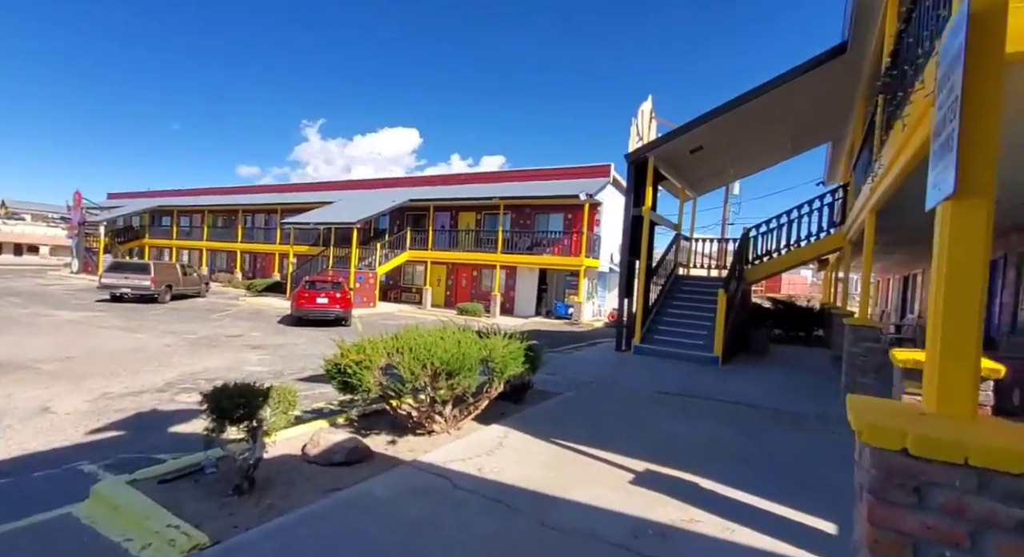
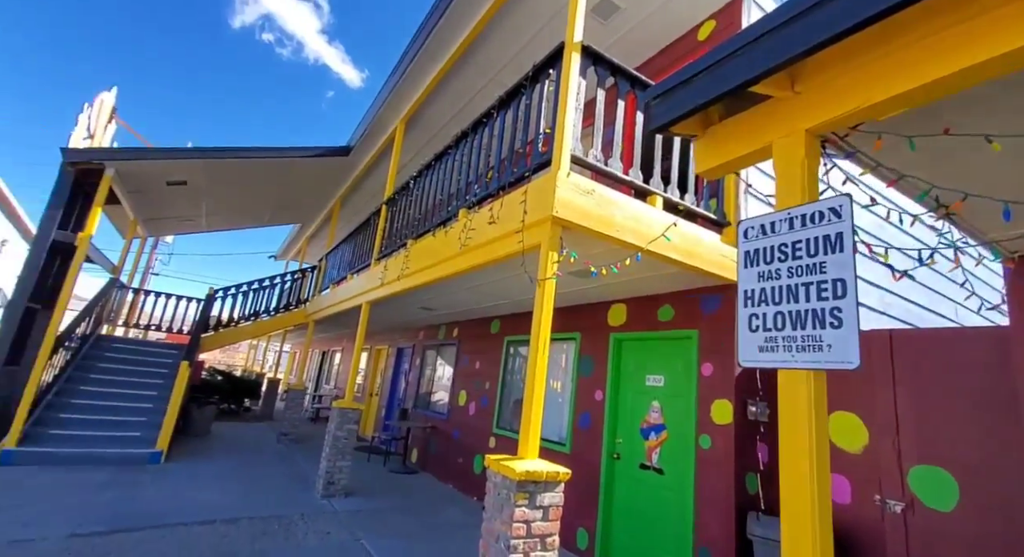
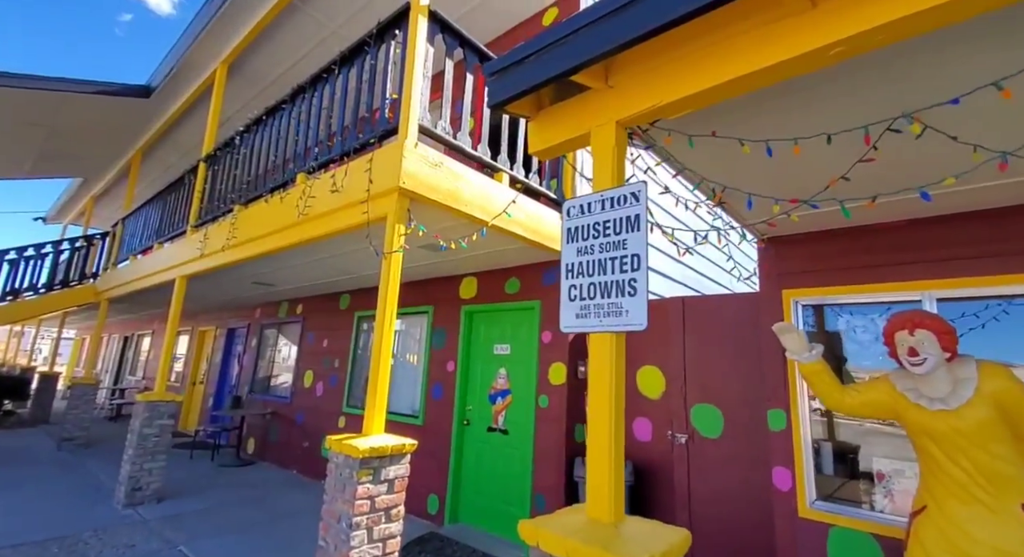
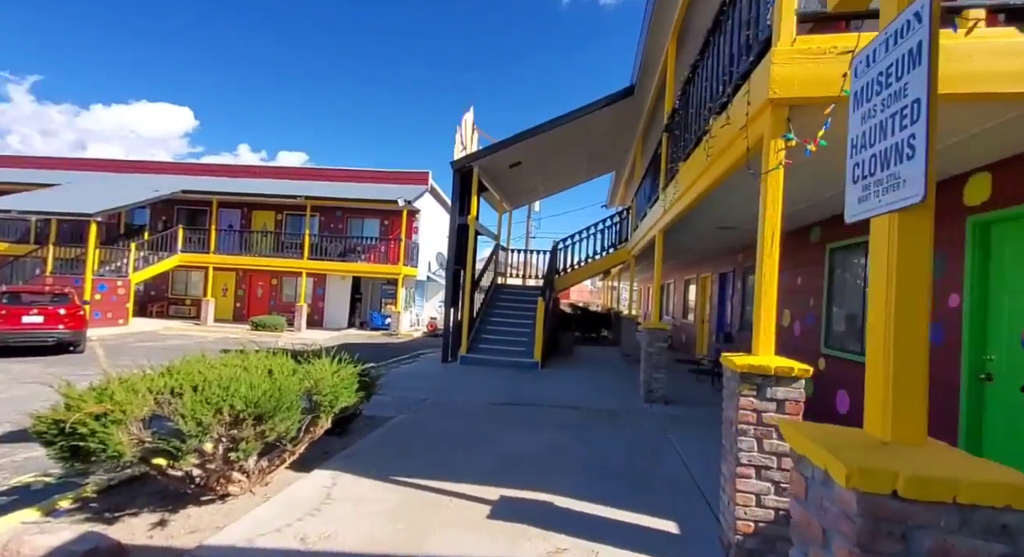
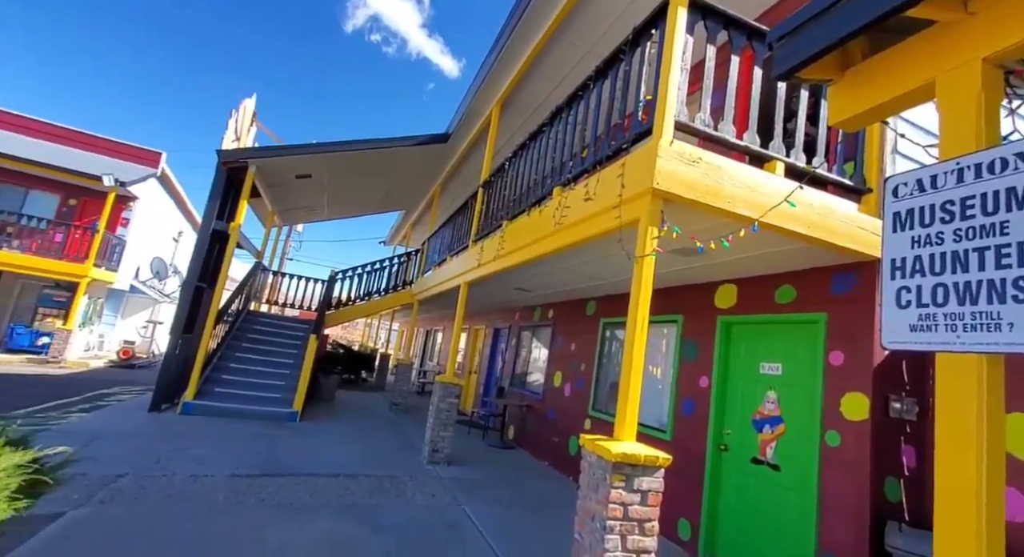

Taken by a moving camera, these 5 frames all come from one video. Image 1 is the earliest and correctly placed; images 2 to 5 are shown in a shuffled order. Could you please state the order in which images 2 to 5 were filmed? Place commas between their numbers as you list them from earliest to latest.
4, 3, 2, 5
